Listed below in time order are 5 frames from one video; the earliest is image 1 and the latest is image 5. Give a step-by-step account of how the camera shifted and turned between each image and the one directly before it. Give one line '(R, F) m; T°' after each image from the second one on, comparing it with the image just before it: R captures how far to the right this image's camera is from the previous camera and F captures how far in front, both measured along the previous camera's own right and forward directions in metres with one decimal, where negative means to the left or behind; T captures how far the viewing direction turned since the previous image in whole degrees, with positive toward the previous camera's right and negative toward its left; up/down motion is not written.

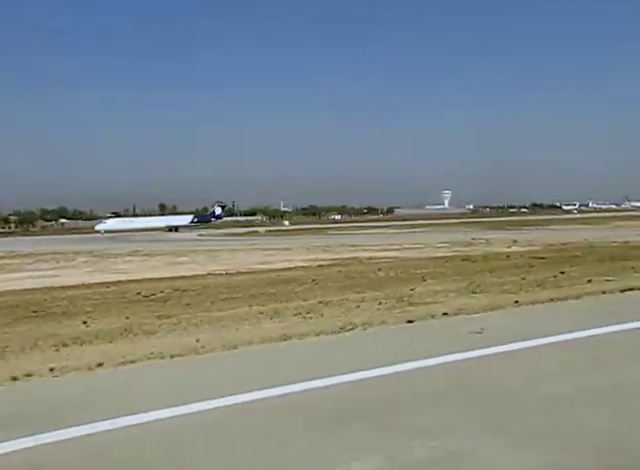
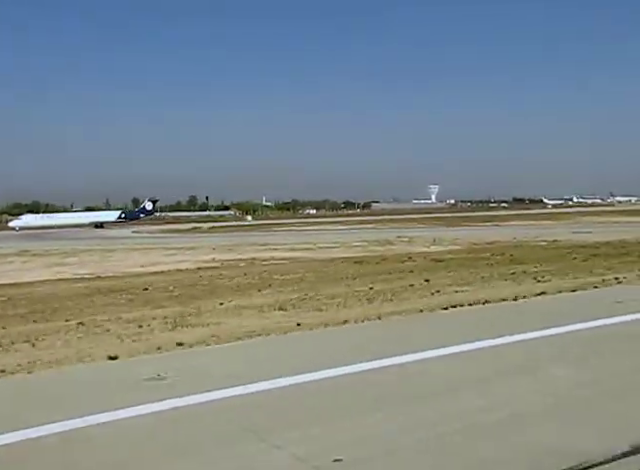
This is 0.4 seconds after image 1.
(+2.8, +1.7) m; +1°
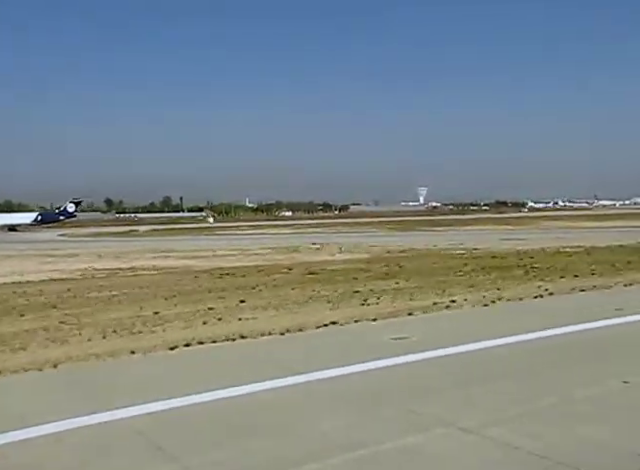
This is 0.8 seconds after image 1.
(+2.9, +1.8) m; +1°
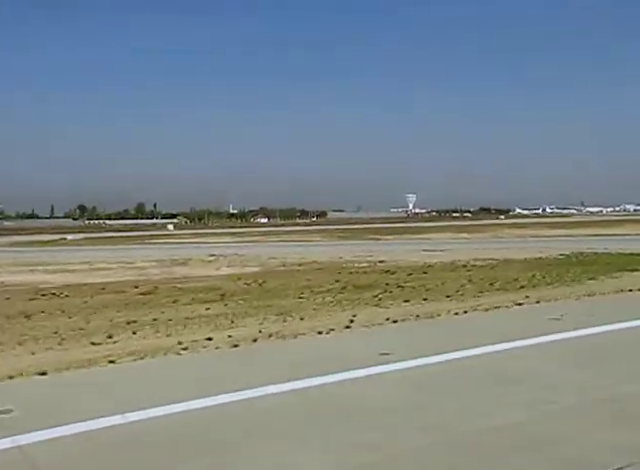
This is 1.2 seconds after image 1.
(+3.0, +2.0) m; +1°
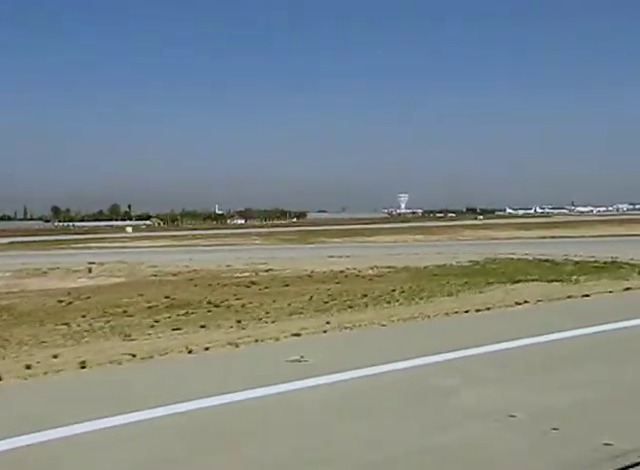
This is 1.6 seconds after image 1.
(+3.1, +2.1) m; 0°
